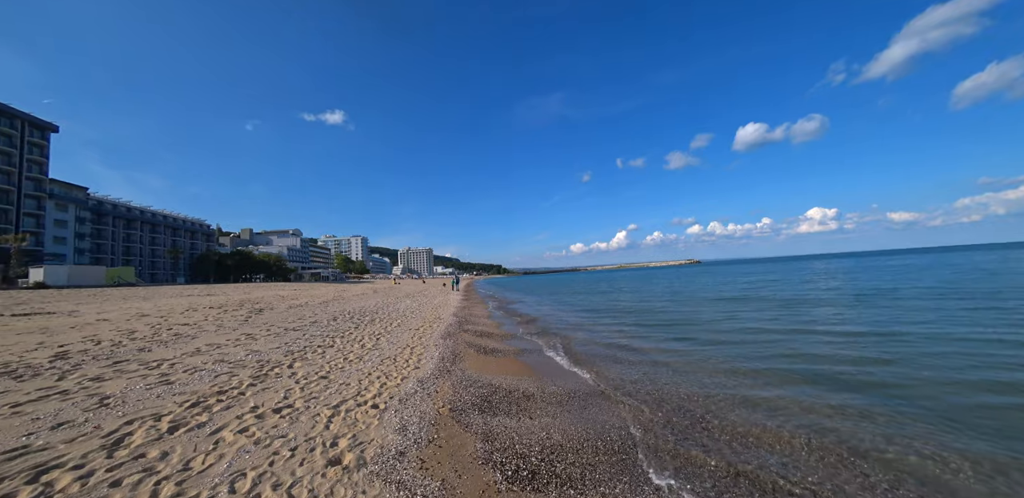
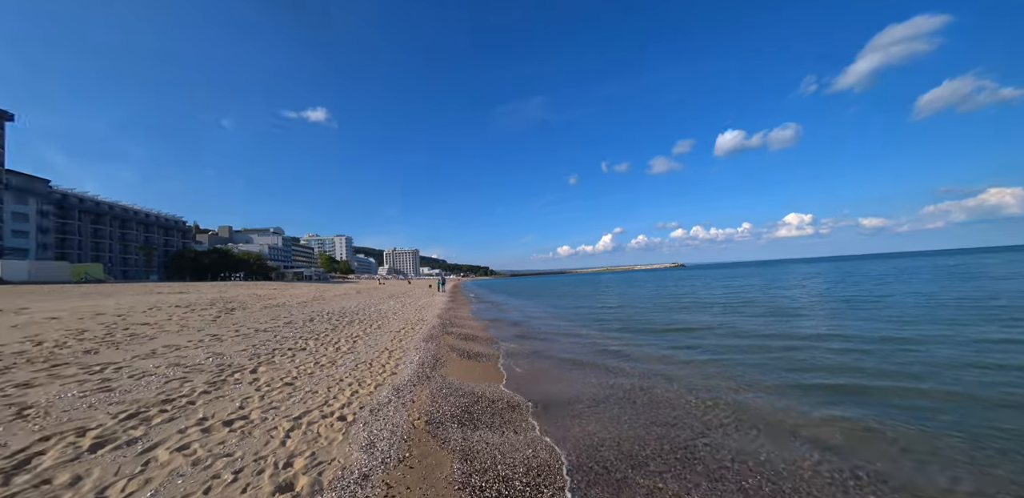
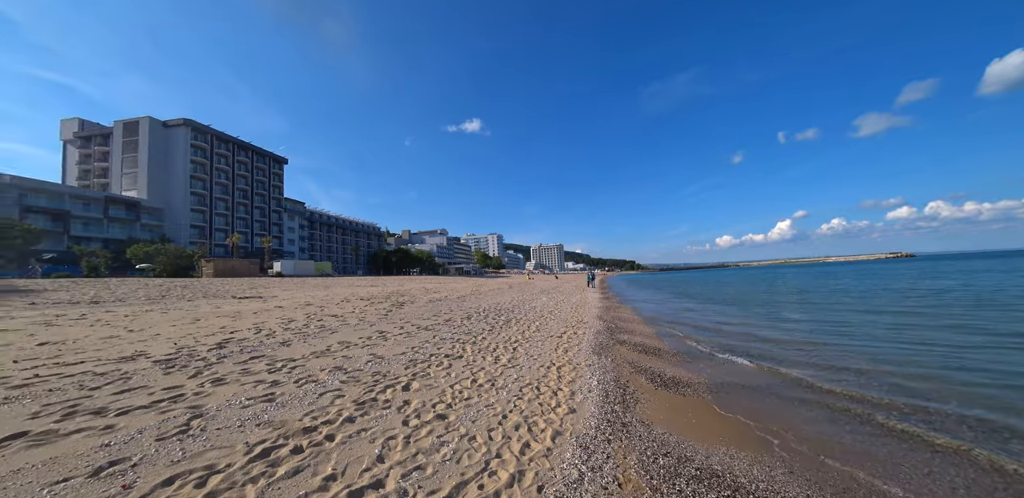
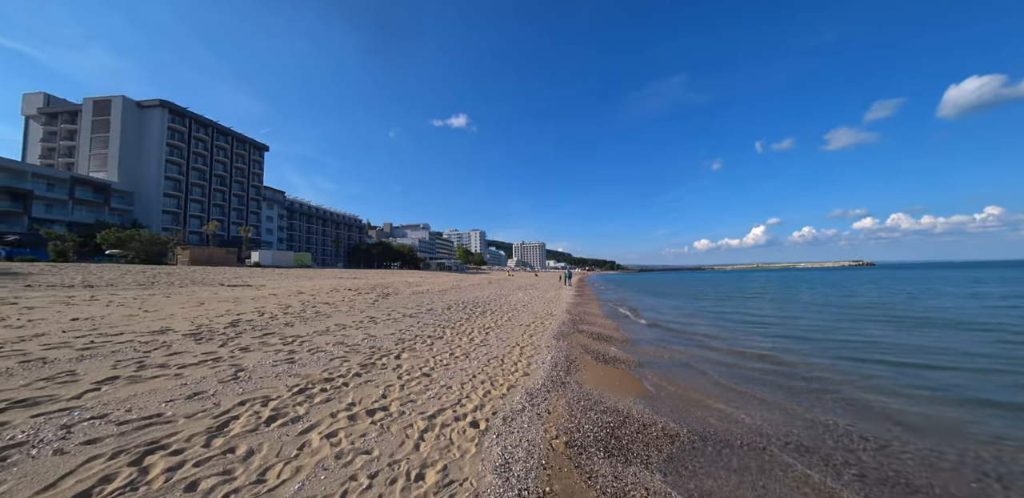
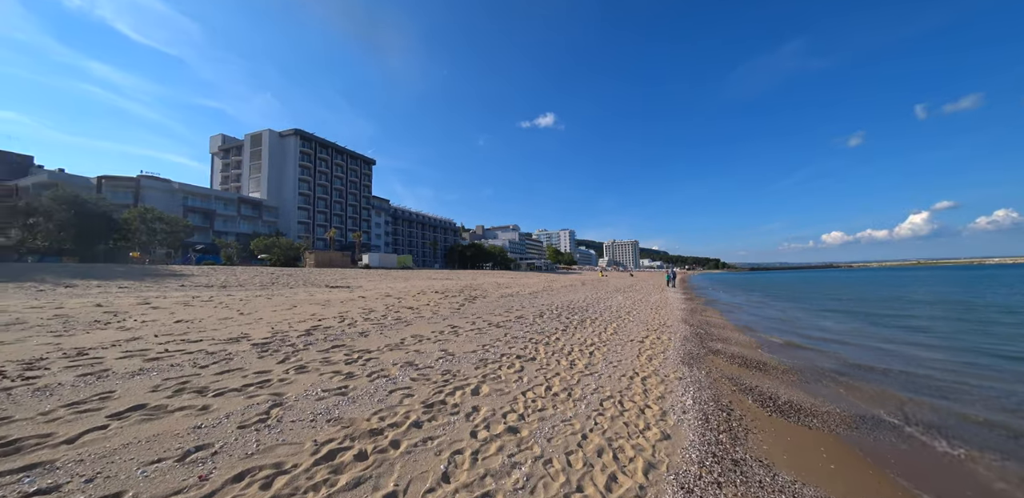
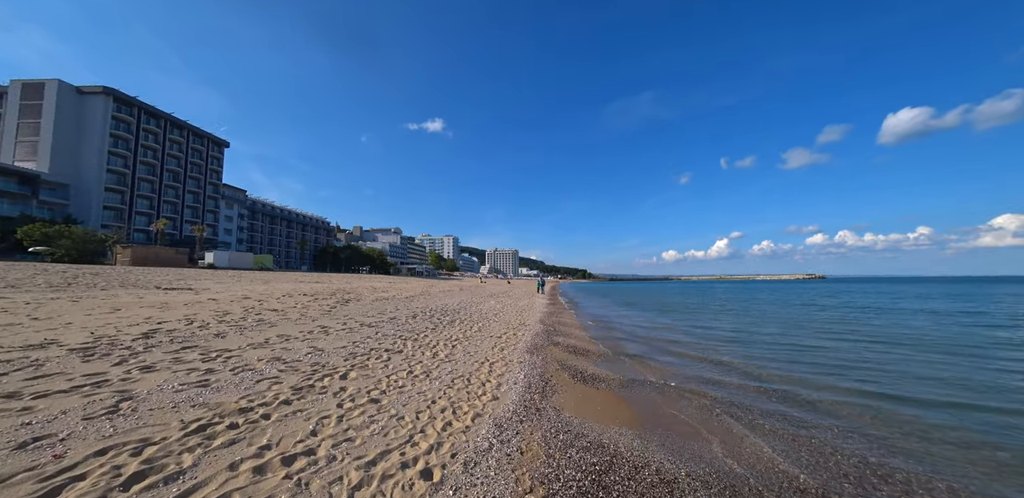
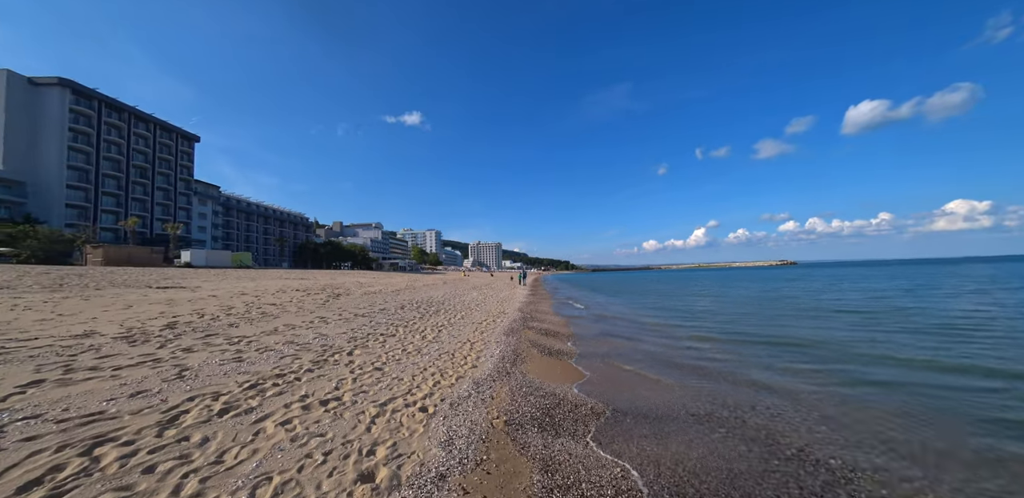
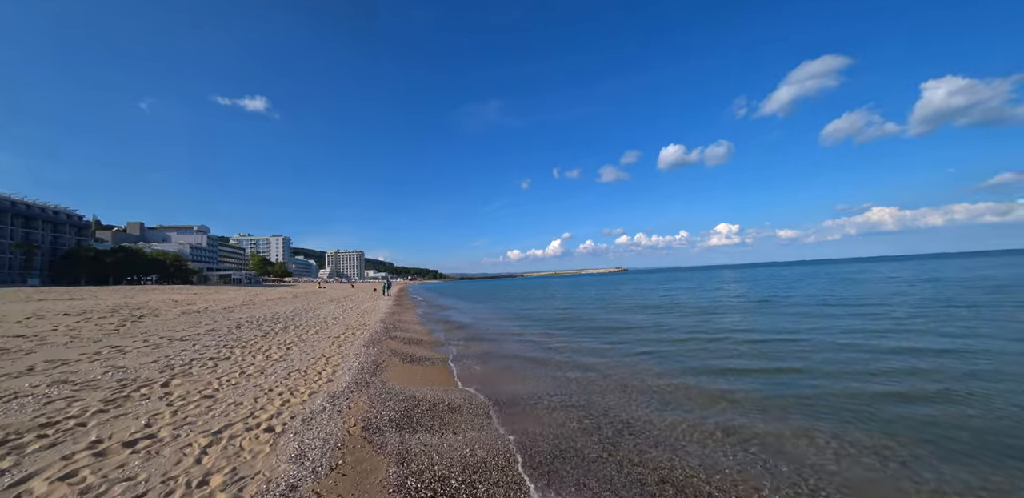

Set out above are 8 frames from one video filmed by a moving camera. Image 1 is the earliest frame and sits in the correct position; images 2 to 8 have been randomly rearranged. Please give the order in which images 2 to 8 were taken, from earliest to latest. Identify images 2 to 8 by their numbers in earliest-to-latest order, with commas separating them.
8, 2, 7, 4, 6, 3, 5
